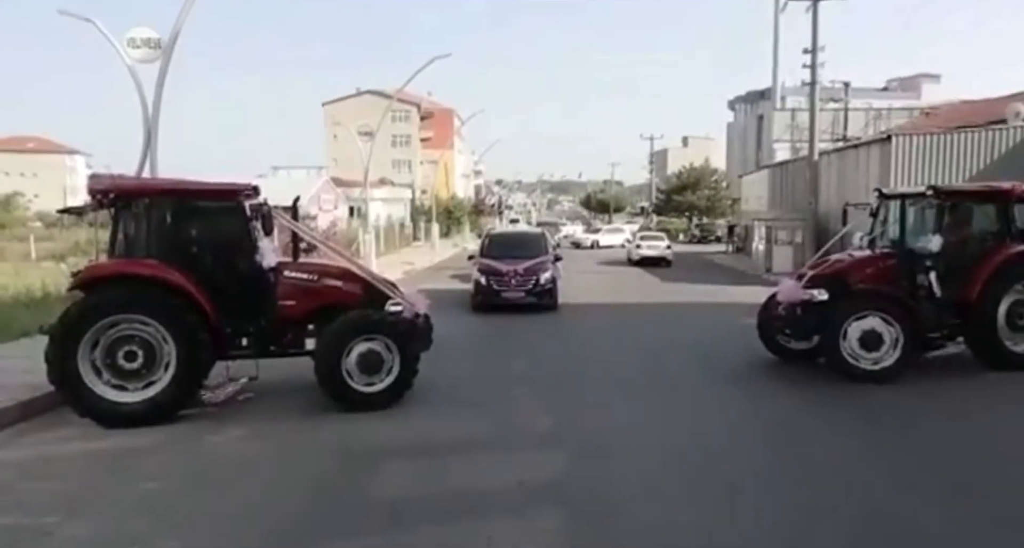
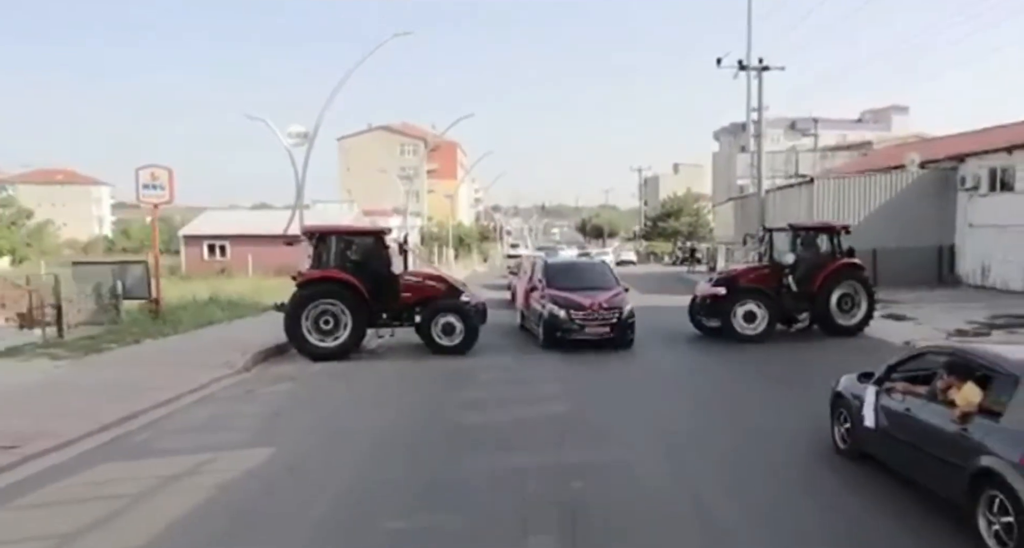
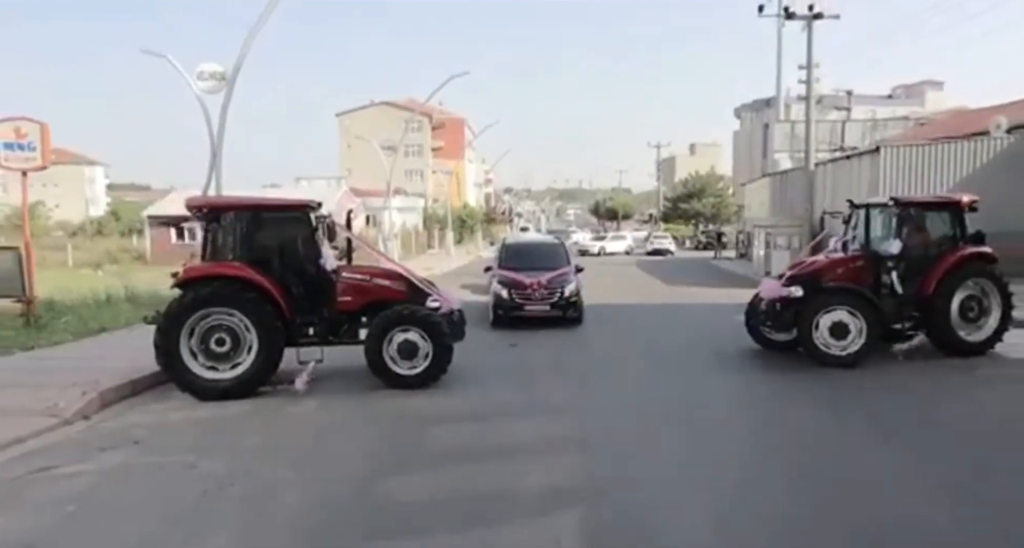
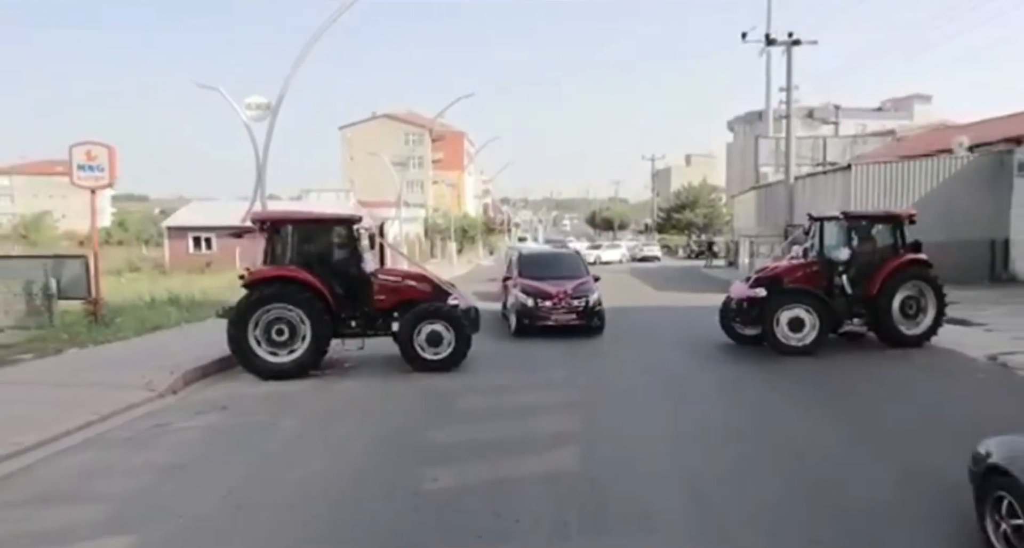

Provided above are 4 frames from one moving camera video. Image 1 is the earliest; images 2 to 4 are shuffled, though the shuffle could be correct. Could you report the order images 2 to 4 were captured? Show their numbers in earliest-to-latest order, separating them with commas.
3, 4, 2
